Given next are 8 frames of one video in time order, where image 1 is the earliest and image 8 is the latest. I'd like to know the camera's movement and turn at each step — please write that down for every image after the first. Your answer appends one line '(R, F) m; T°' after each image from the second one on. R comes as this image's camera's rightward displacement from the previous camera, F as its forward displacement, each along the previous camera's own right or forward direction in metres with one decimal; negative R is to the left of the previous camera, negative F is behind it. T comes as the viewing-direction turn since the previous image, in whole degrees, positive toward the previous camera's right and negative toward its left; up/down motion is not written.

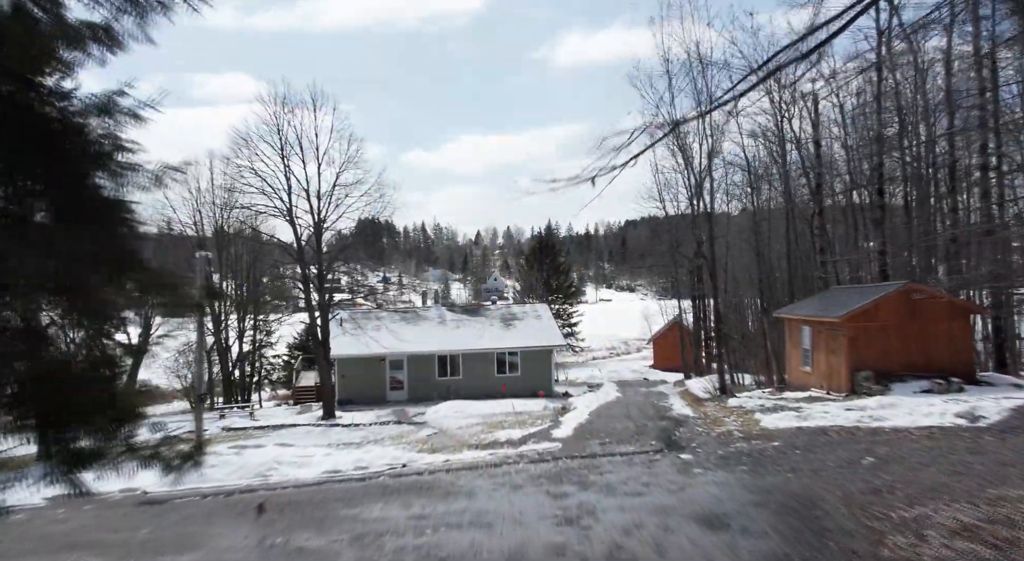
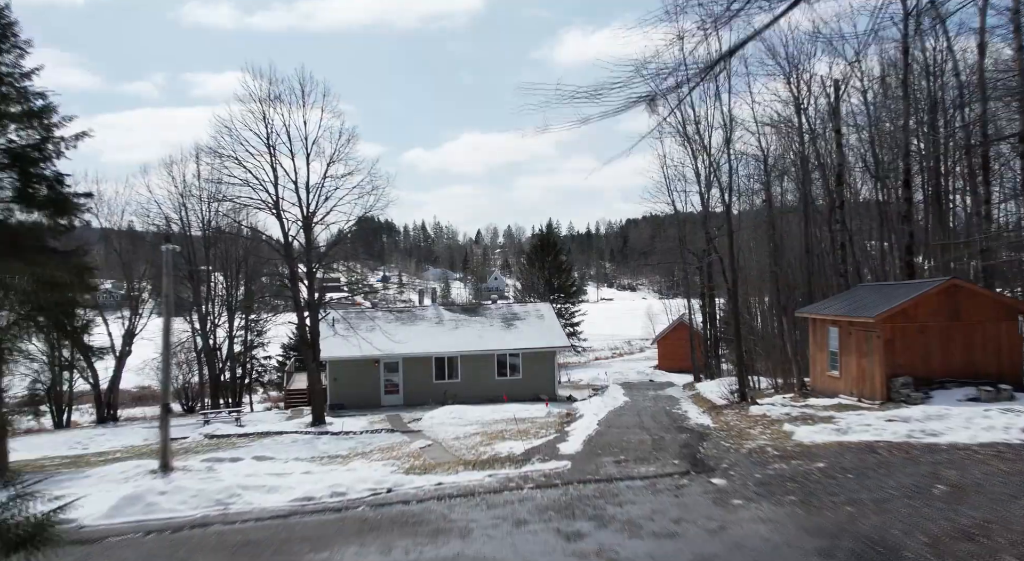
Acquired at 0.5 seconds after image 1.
(0.0, +1.5) m; 0°
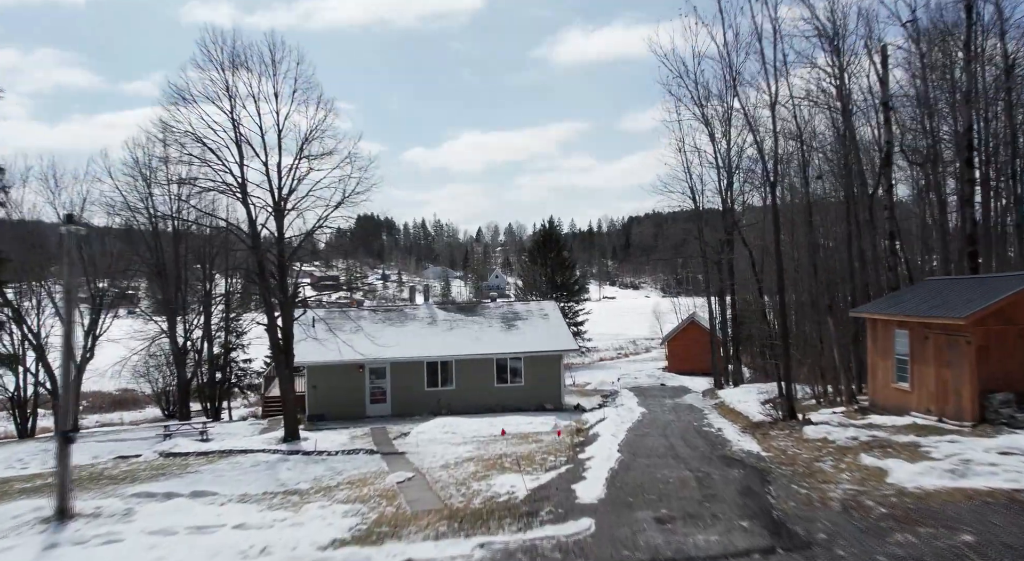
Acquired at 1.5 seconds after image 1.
(0.0, +3.0) m; 0°
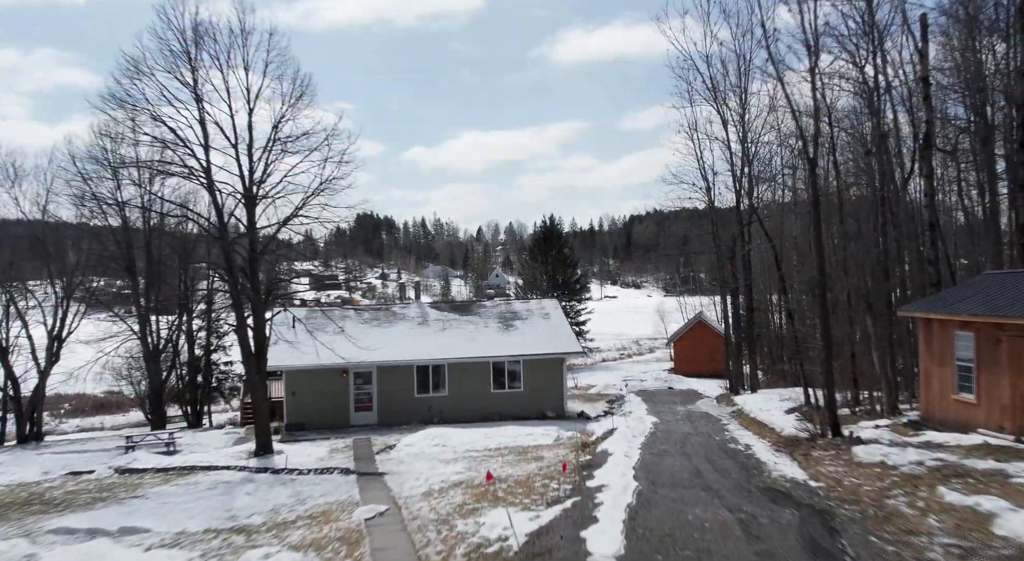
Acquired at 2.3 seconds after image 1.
(+0.1, +2.1) m; 0°
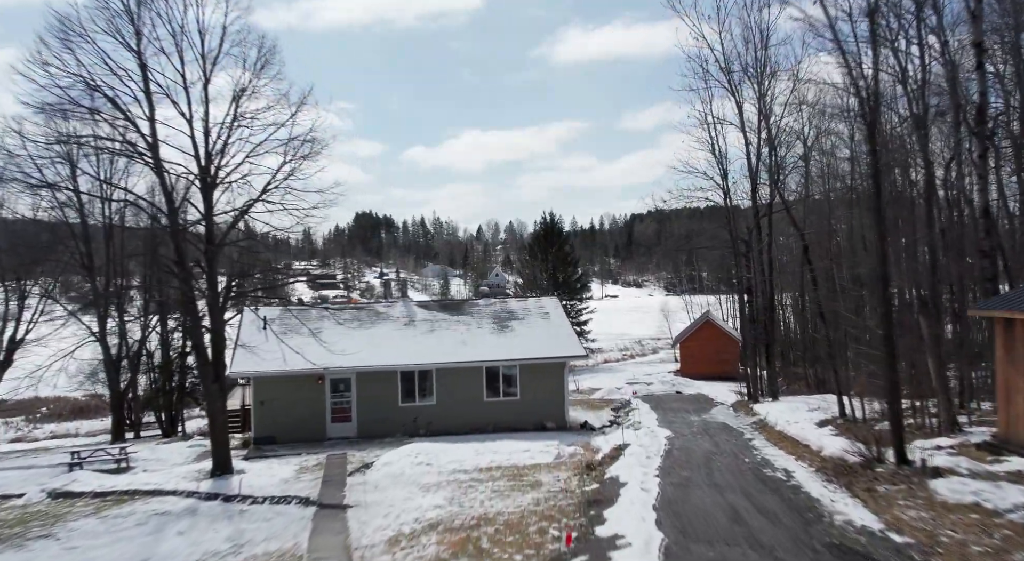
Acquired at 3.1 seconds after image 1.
(+0.1, +2.3) m; 0°
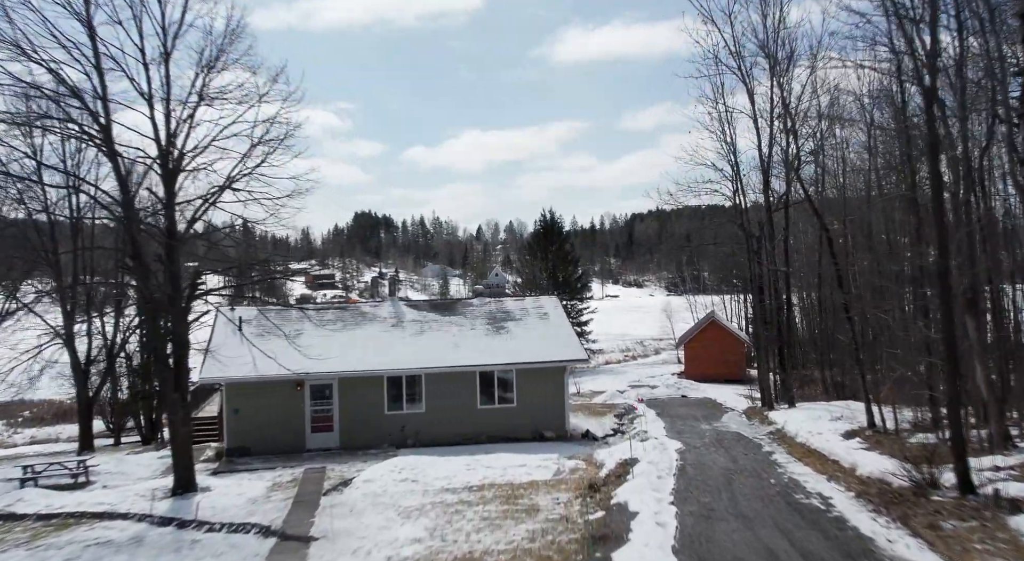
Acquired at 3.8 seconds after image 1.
(+0.1, +1.6) m; 0°
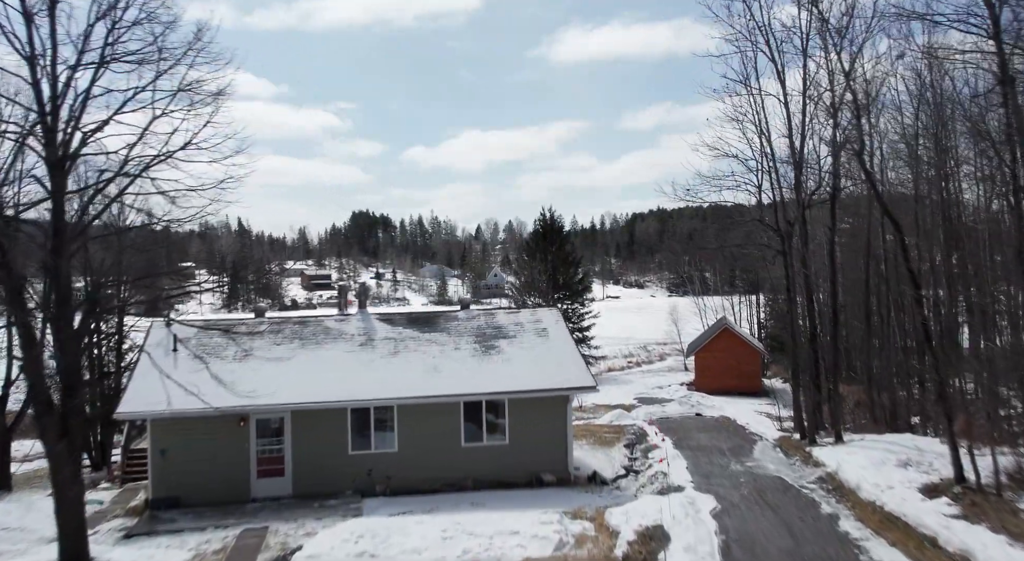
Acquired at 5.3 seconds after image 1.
(+0.2, +3.4) m; 0°
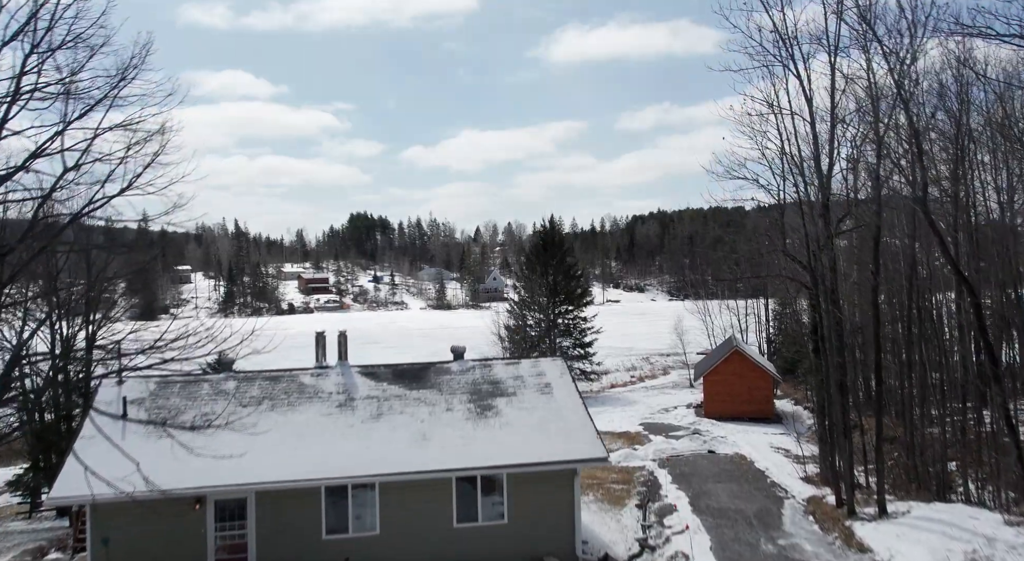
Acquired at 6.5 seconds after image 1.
(0.0, +2.1) m; 0°
